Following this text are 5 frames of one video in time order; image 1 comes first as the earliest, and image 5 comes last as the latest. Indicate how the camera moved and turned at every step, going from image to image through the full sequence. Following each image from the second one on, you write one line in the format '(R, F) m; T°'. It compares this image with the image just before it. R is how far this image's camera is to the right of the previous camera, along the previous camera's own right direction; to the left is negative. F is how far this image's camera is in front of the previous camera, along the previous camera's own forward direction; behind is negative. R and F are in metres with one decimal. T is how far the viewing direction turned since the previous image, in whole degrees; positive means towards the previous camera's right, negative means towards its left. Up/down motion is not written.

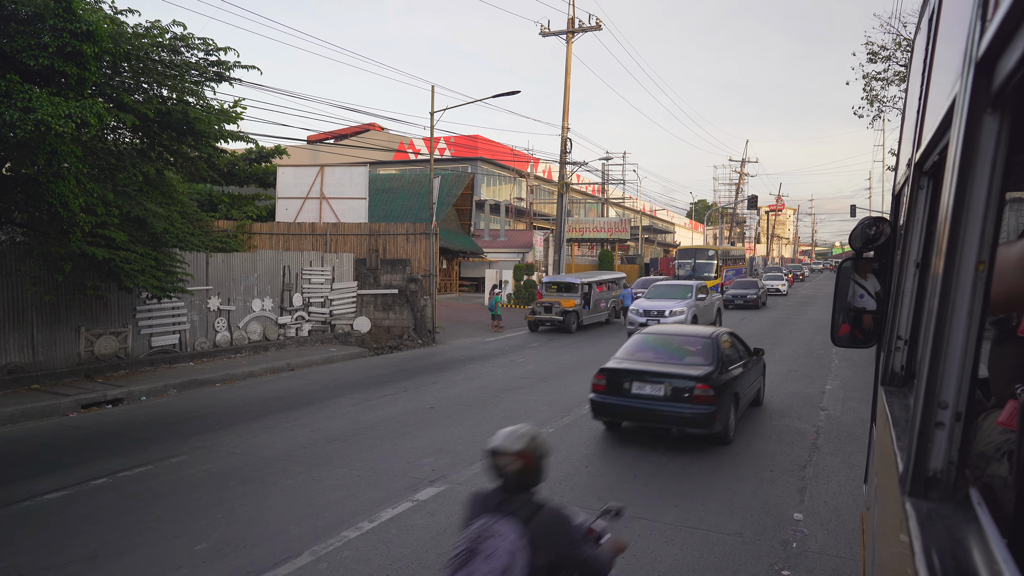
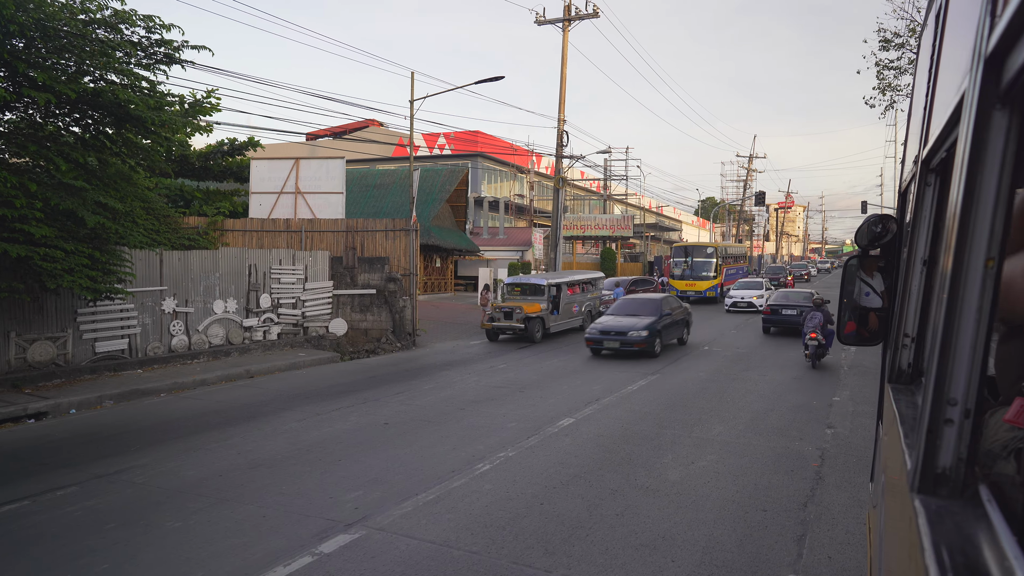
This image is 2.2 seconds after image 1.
(+0.6, +1.2) m; -1°
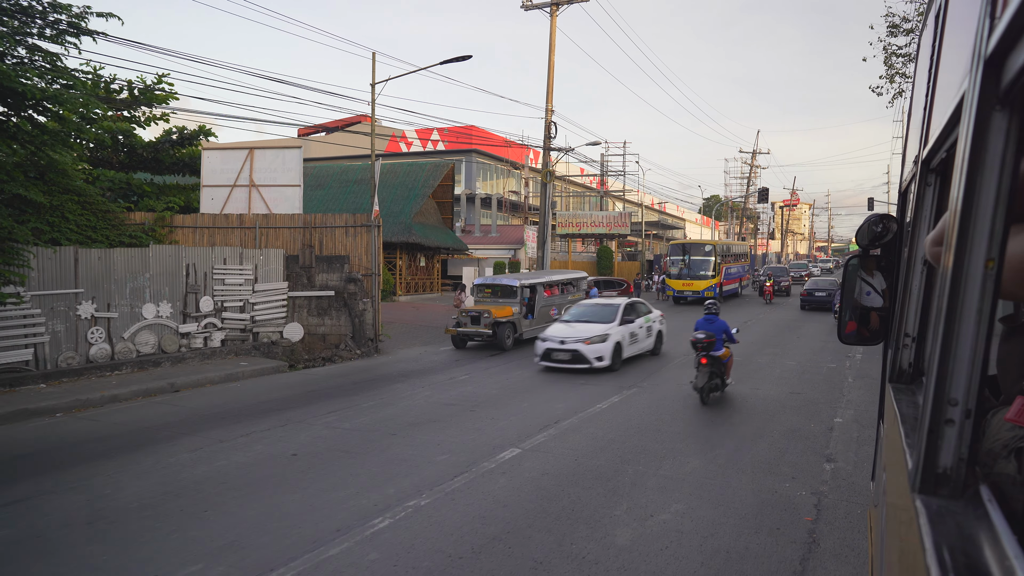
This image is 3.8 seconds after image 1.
(+0.8, +1.6) m; 0°
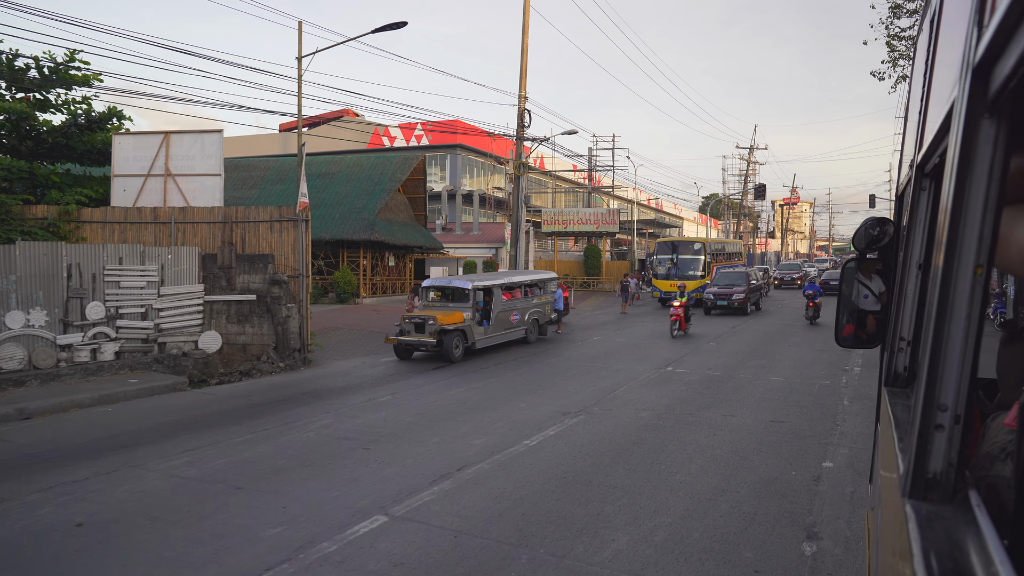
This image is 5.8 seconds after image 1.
(+1.1, +2.0) m; 0°
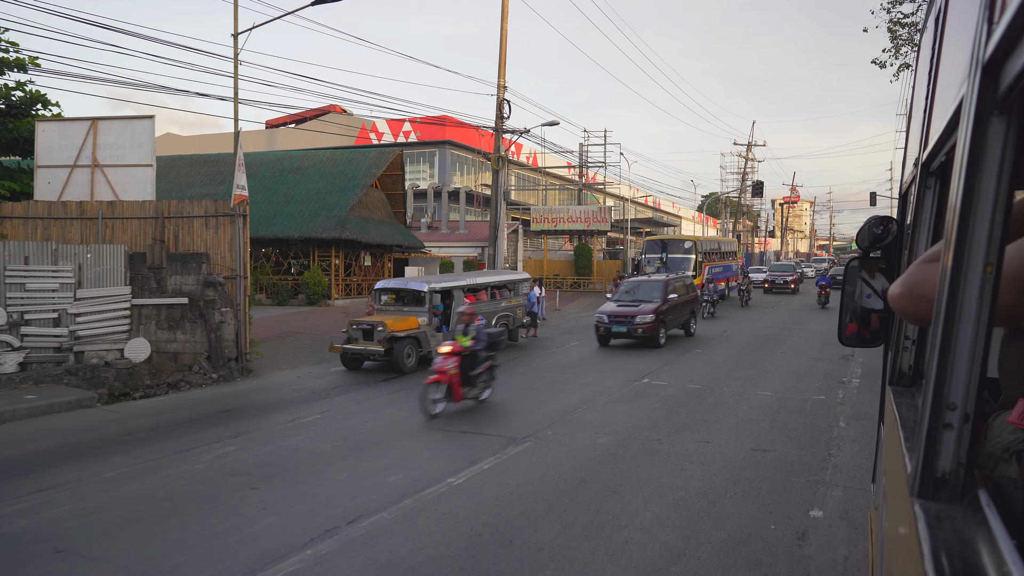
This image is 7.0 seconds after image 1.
(+0.8, +1.4) m; 0°
